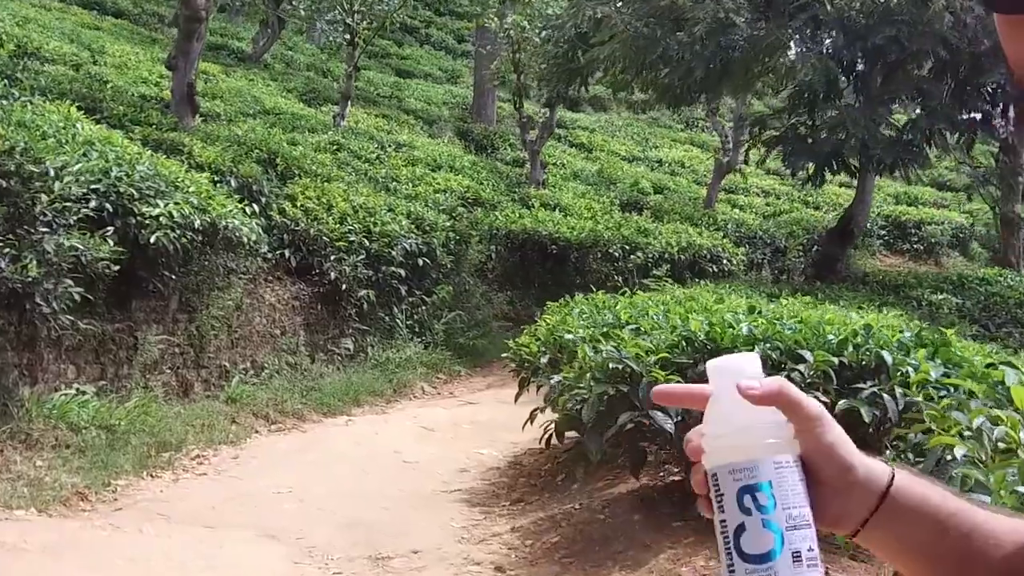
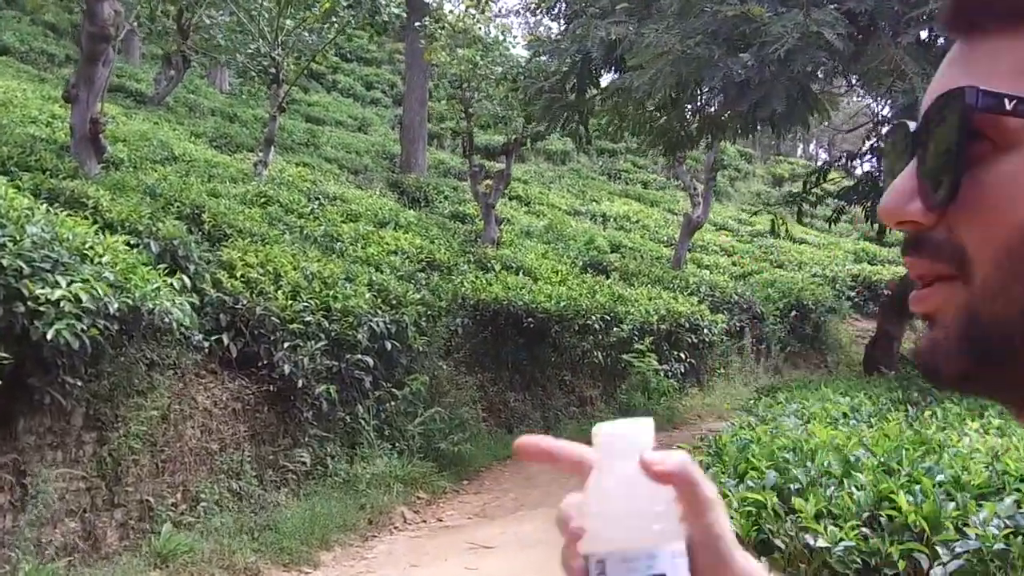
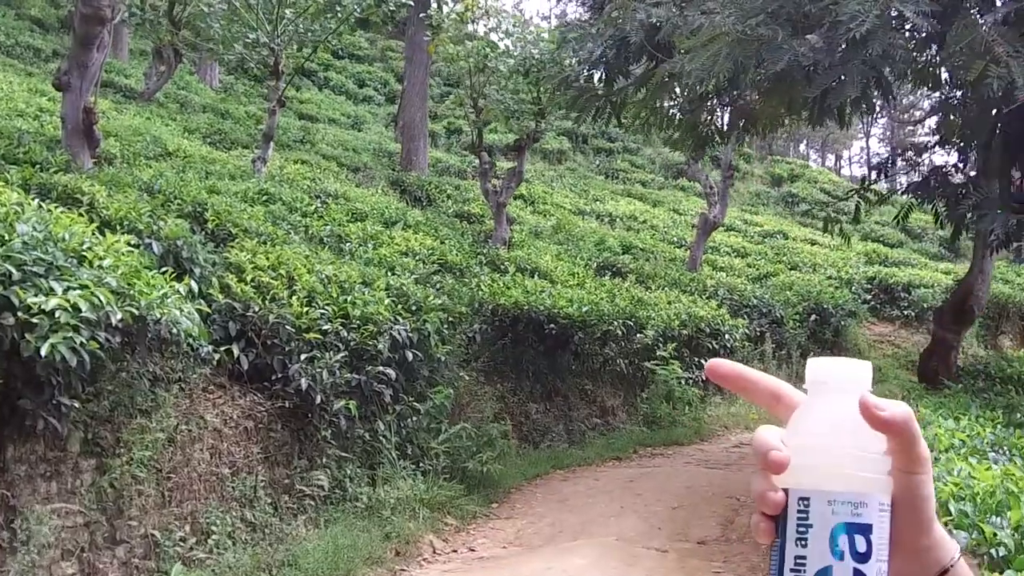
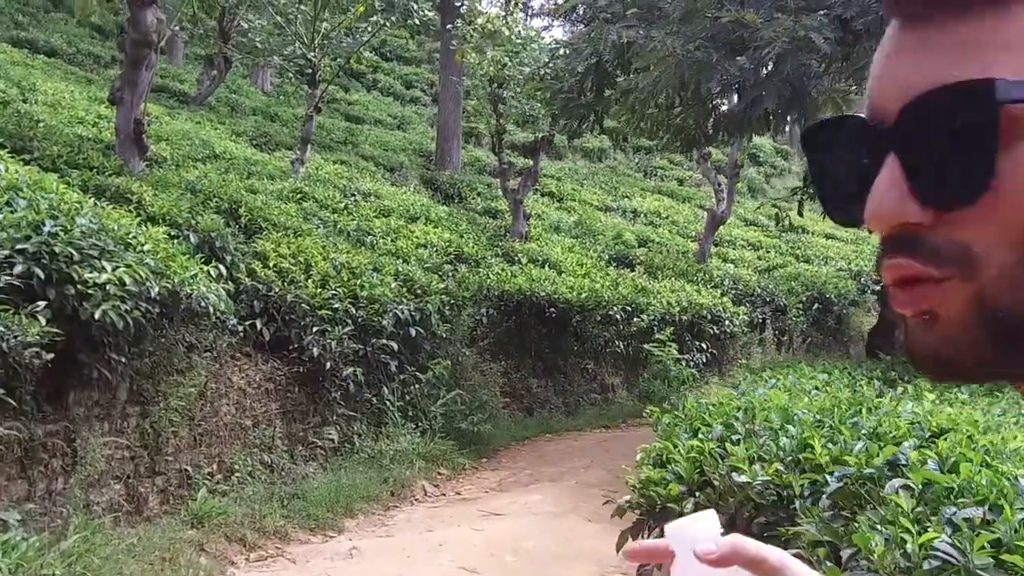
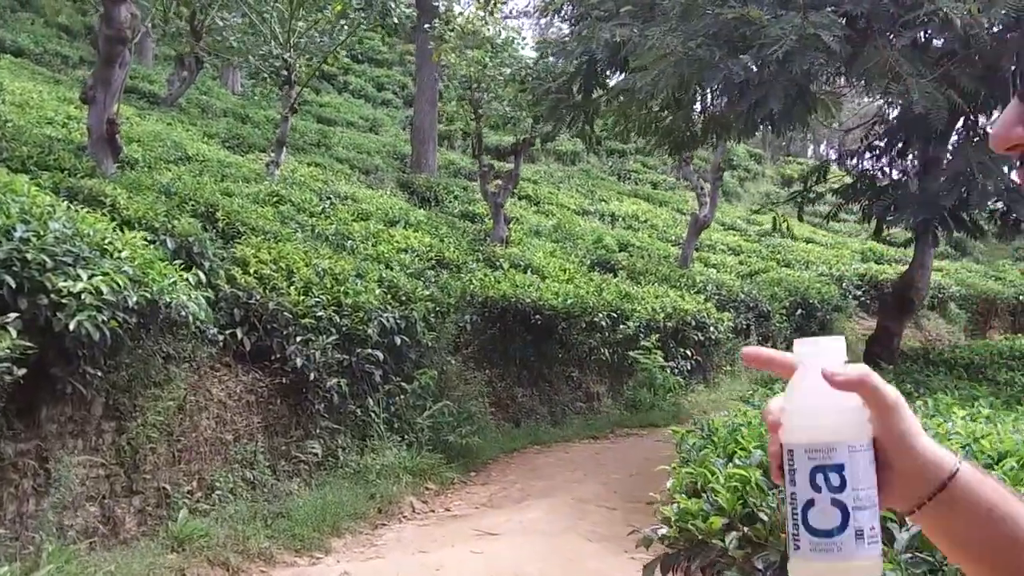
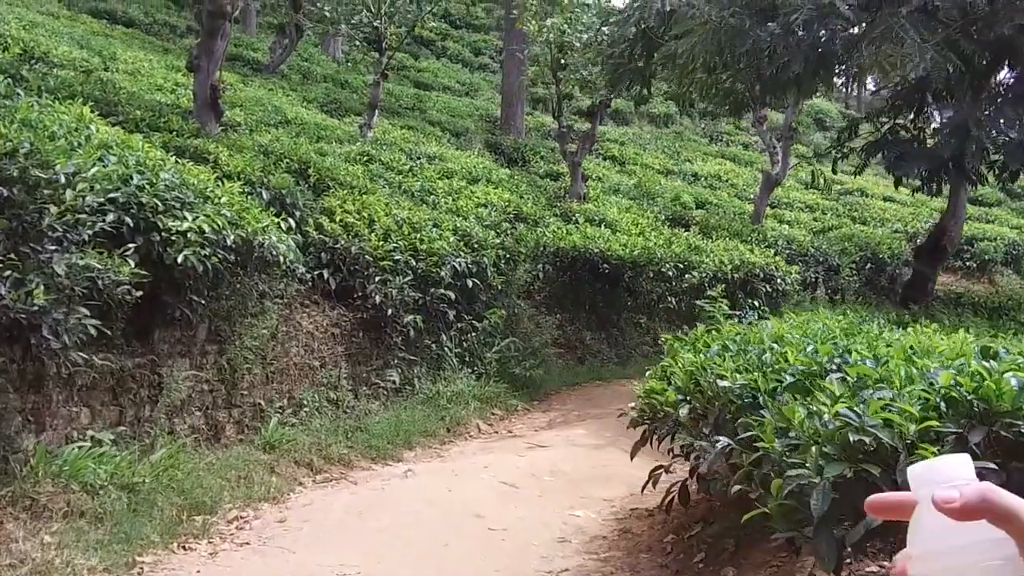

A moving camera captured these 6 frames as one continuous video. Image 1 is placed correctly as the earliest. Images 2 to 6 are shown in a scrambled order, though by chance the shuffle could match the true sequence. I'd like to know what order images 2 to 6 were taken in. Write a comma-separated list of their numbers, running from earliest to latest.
6, 4, 5, 2, 3
